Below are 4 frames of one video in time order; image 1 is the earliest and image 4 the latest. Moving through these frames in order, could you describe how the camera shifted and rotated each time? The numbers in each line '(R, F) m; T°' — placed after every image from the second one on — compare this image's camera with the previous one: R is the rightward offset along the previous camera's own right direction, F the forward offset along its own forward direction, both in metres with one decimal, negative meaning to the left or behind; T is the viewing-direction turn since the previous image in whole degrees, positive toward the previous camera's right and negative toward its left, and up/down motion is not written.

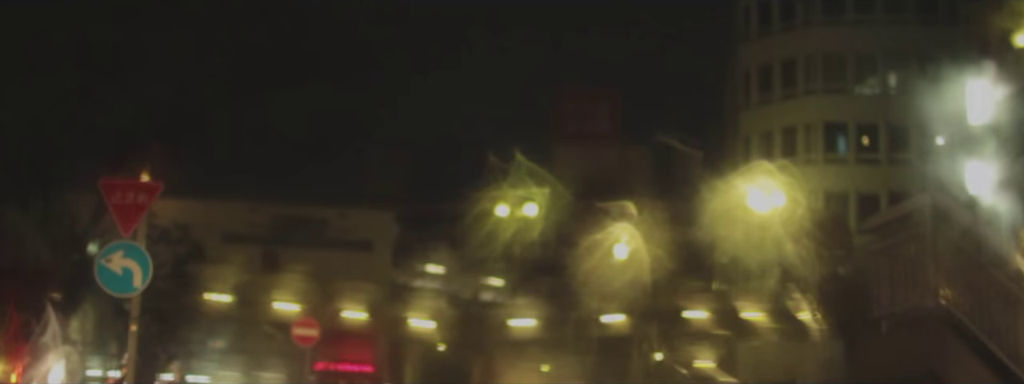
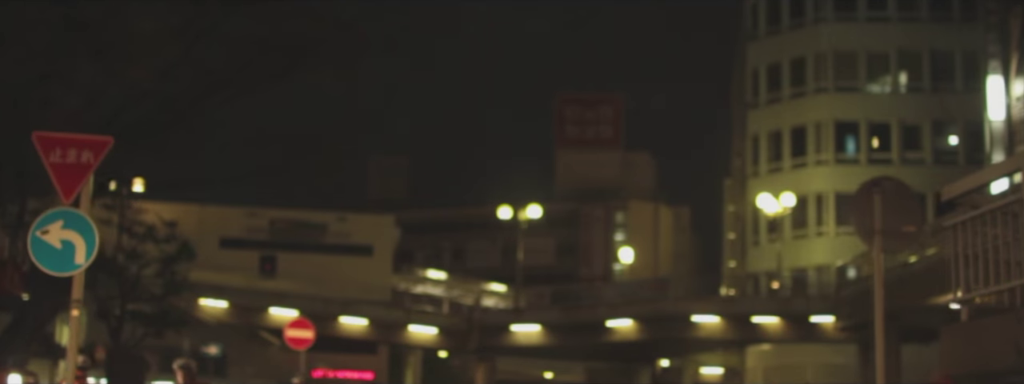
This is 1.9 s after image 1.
(-0.1, +0.7) m; 0°
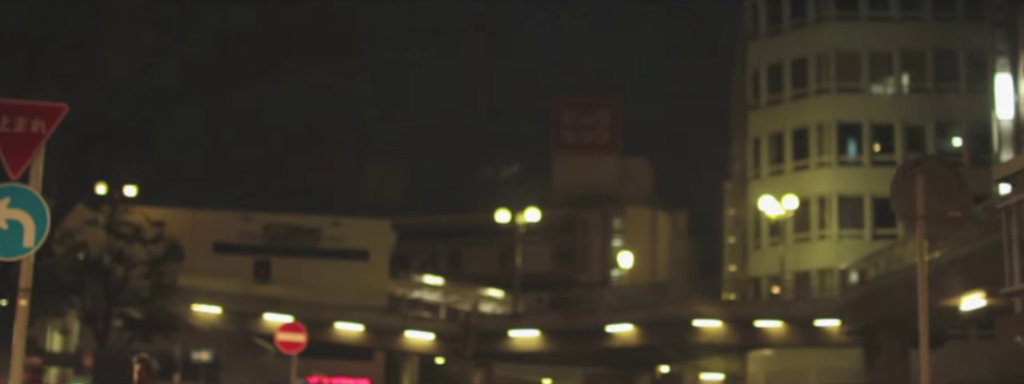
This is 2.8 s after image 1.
(0.0, +0.4) m; 0°
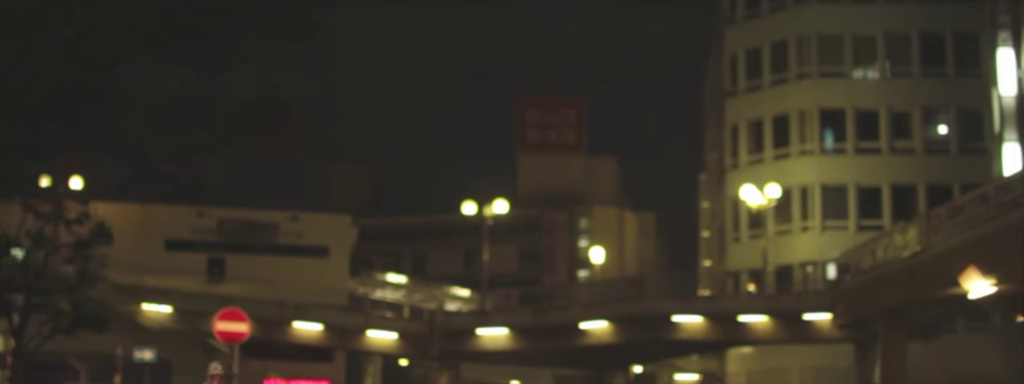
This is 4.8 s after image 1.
(-0.1, +1.4) m; +2°
